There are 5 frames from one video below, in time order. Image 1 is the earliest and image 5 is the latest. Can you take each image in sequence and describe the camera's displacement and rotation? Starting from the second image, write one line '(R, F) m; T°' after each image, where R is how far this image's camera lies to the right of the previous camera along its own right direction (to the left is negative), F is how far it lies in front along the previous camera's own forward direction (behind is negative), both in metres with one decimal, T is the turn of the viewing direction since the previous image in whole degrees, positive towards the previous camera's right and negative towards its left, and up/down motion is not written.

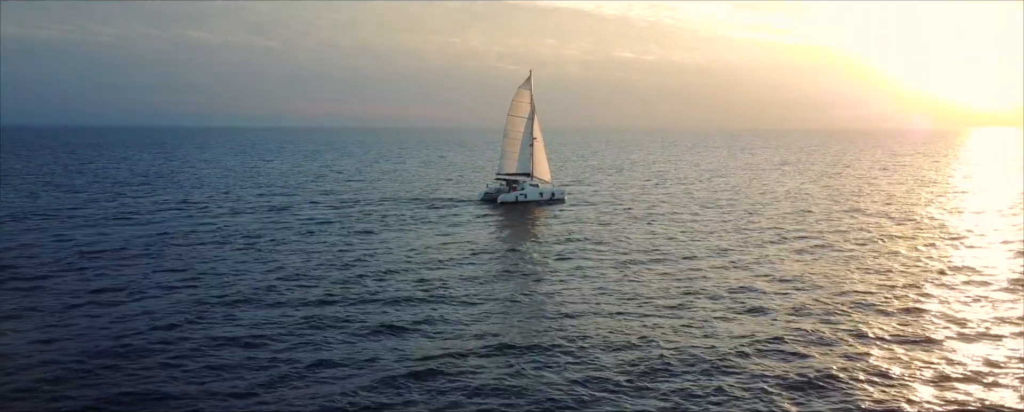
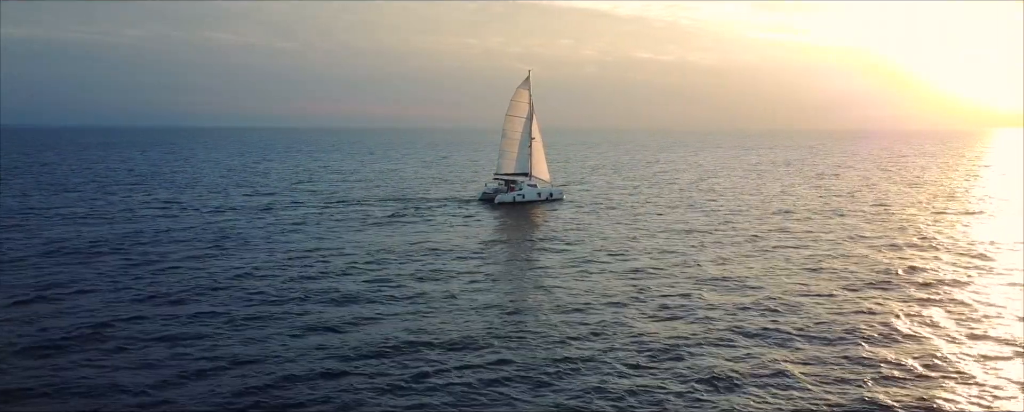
(+1.6, +0.1) m; -2°
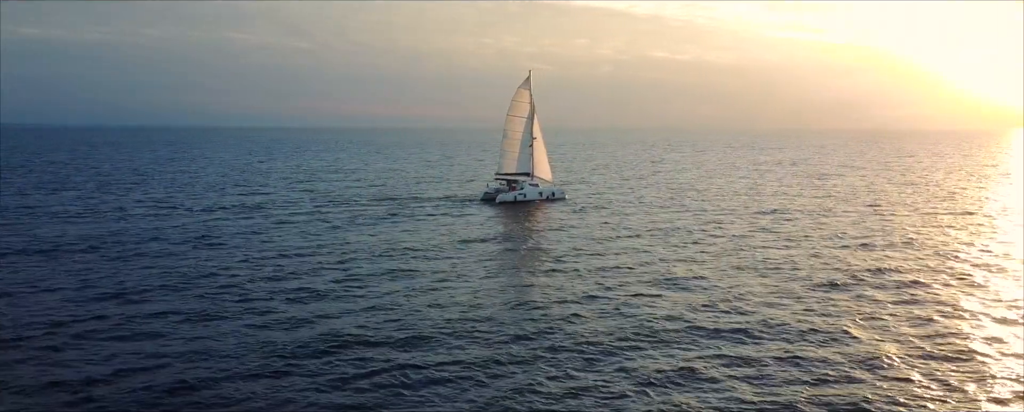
(+1.2, +0.1) m; -2°
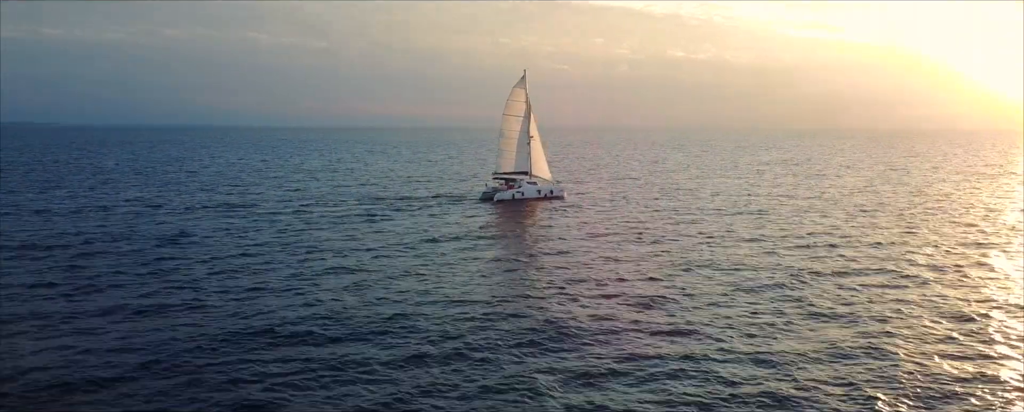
(+1.7, +0.1) m; -2°
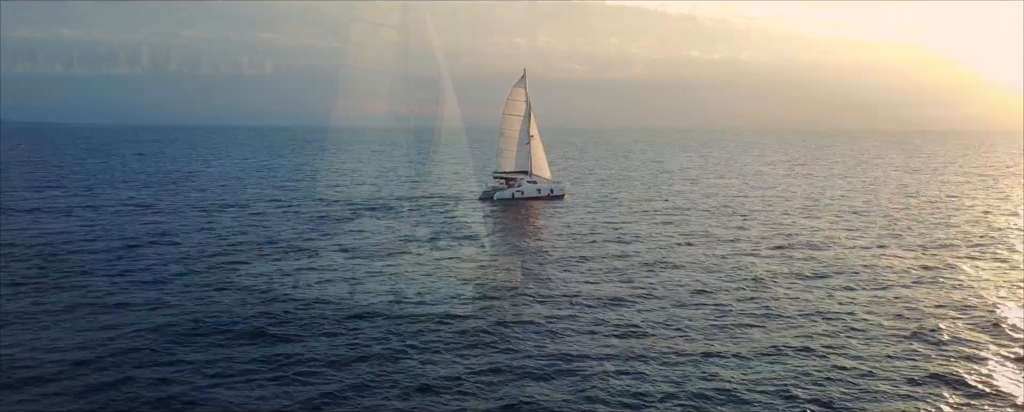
(+1.3, +0.1) m; -2°
